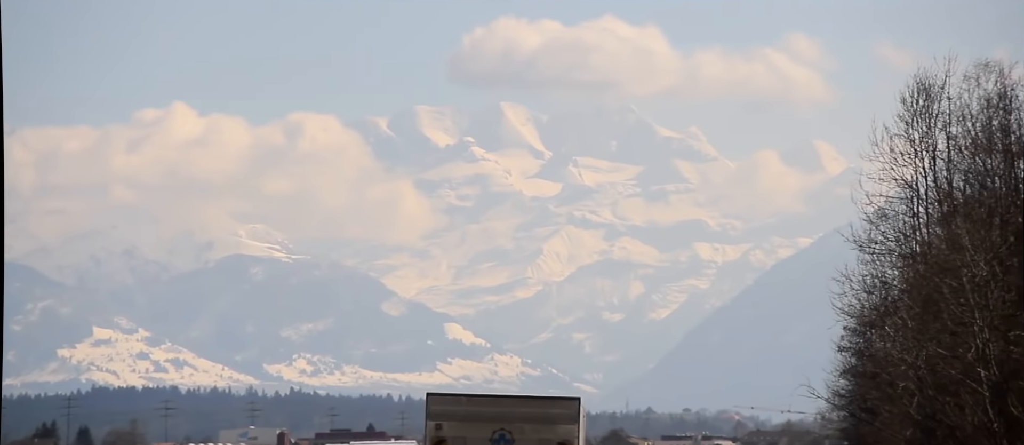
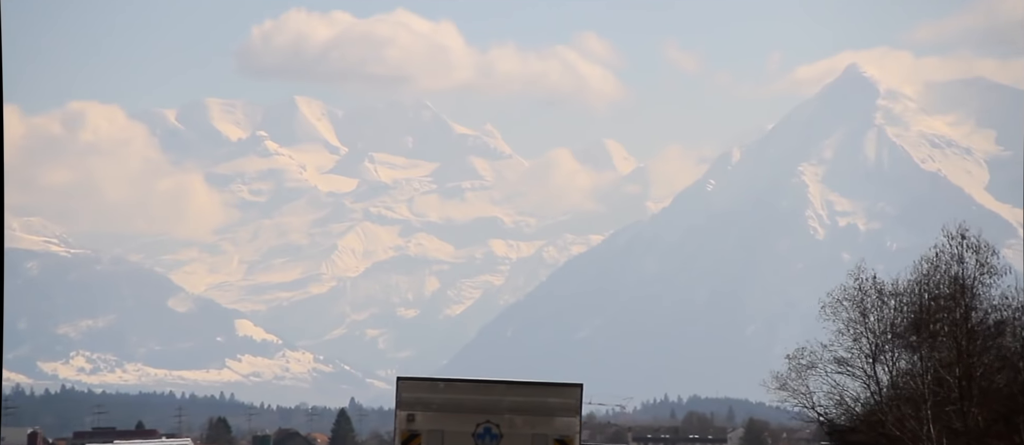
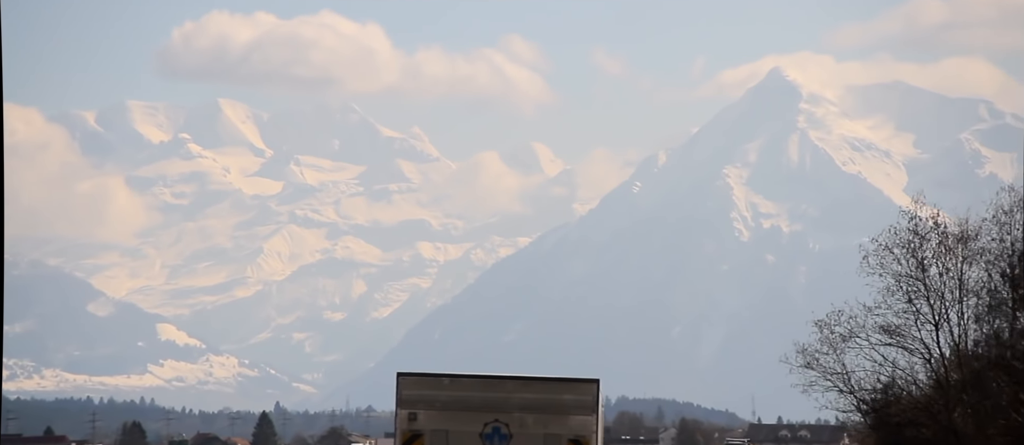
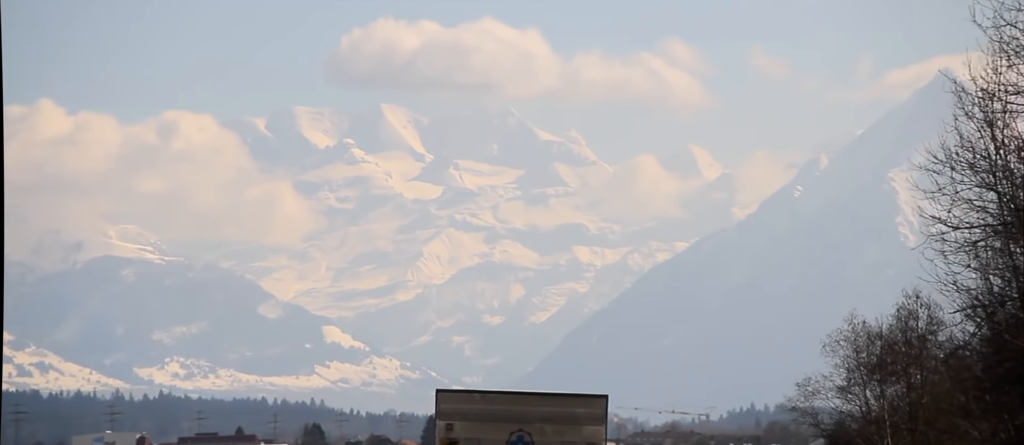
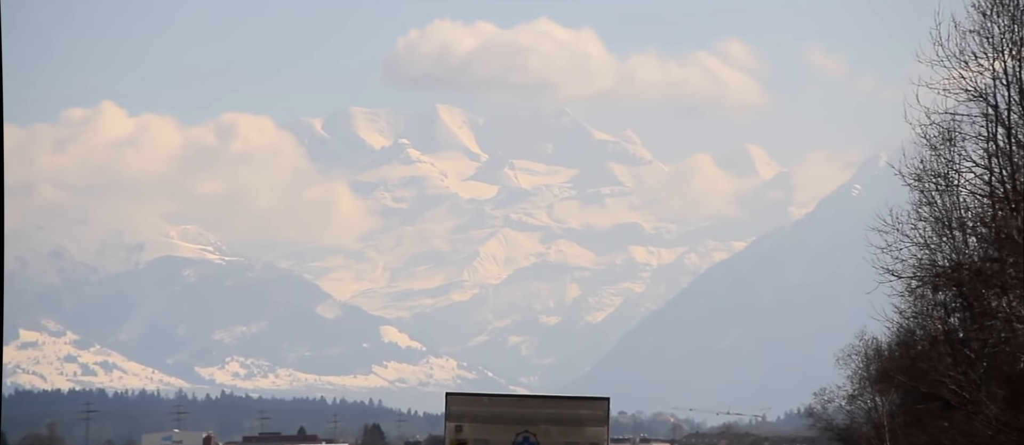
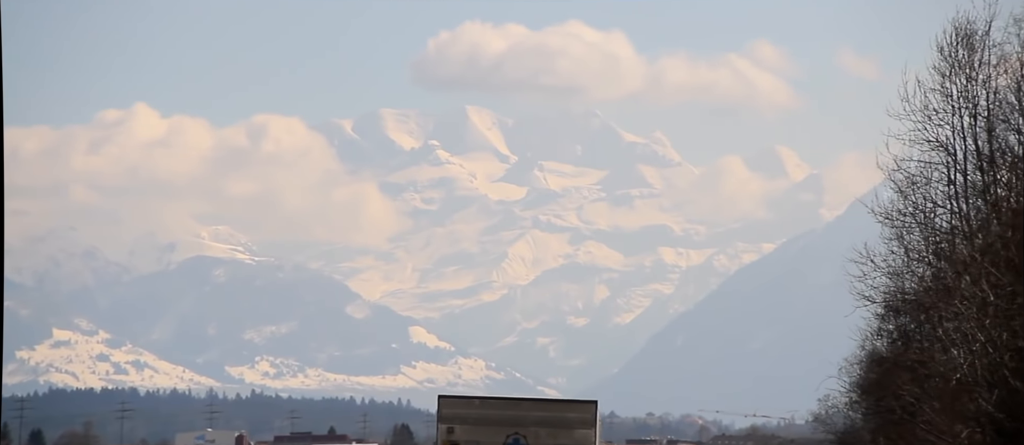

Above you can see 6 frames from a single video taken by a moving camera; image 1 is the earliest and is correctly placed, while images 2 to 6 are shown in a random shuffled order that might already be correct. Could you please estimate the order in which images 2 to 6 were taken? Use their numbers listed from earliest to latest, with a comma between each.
6, 5, 4, 2, 3
